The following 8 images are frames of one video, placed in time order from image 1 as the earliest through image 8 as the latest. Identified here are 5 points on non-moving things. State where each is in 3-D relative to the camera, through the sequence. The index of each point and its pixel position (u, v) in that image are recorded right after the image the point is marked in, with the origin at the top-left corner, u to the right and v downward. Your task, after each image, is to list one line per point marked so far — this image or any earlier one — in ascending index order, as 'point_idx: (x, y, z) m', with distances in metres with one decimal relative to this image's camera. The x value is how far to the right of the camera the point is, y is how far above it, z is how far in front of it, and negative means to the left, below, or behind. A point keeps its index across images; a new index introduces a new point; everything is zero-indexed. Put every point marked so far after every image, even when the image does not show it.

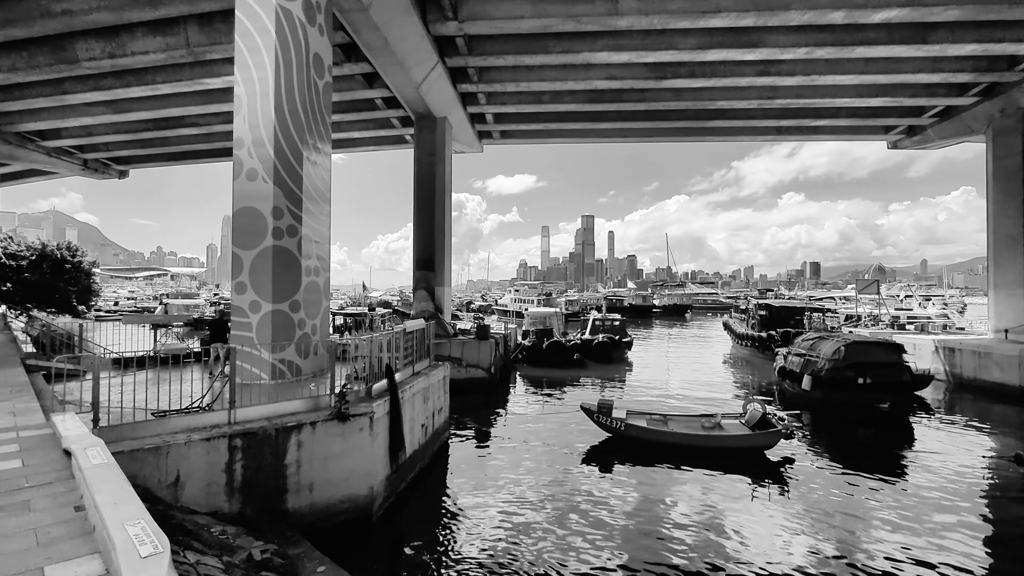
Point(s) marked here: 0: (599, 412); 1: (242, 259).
0: (+2.2, -3.1, +13.3) m
1: (-4.9, +0.5, +9.8) m
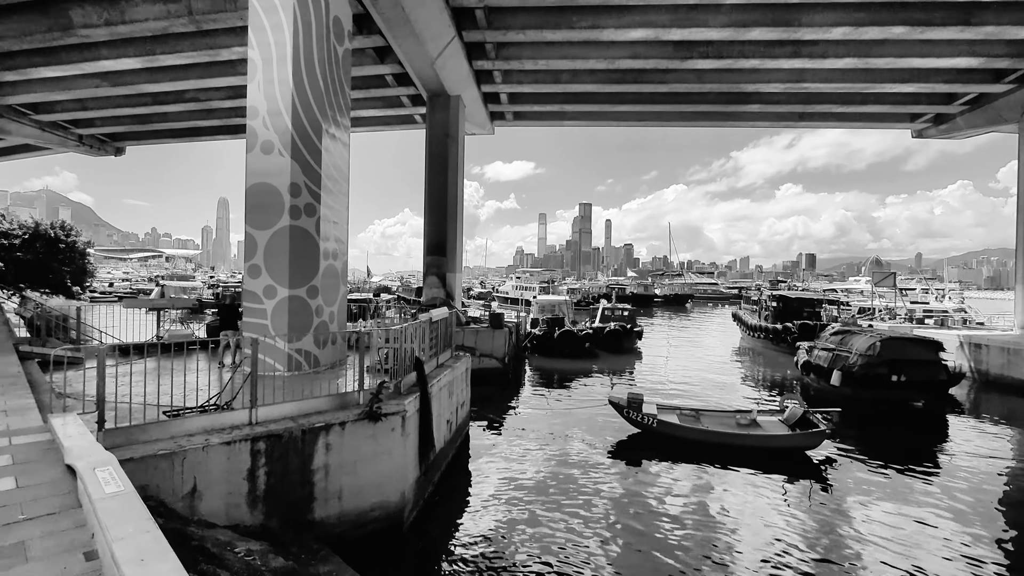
0: (+2.8, -2.8, +12.6) m
1: (-4.3, +0.8, +8.9) m
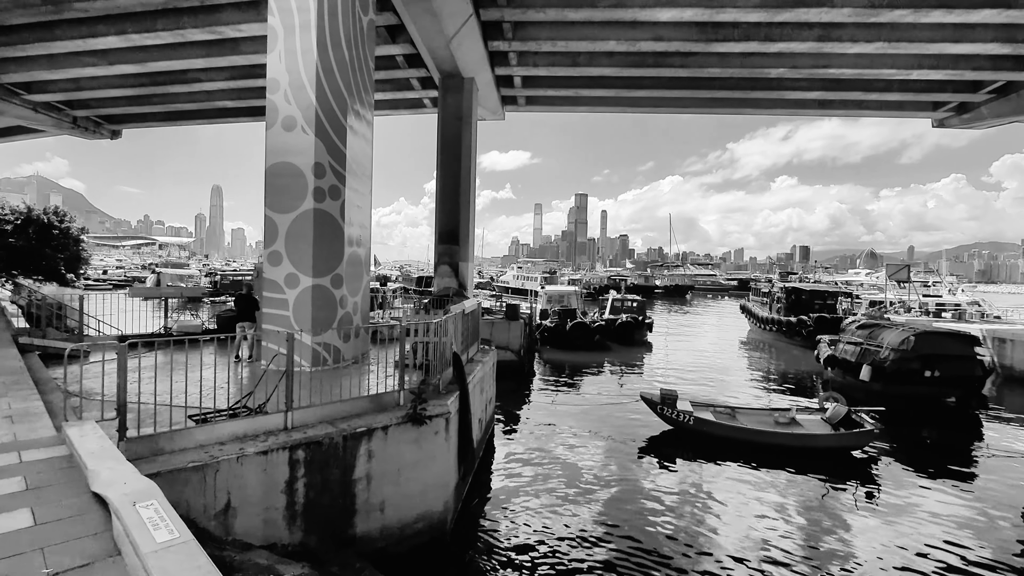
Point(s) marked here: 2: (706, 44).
0: (+3.4, -2.6, +12.0) m
1: (-3.6, +1.0, +8.3) m
2: (+6.7, +8.5, +18.6) m
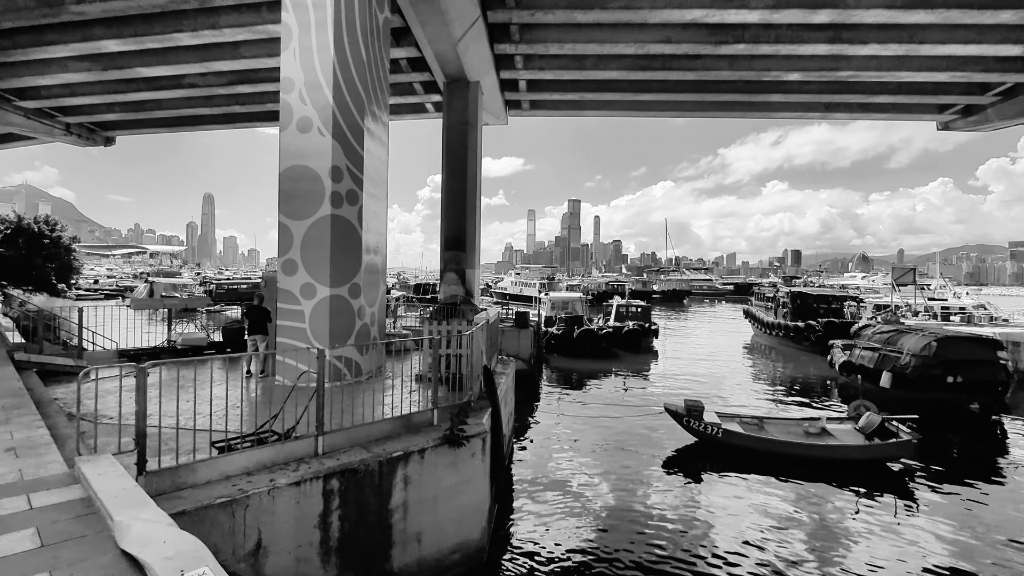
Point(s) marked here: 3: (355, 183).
0: (+3.8, -2.8, +11.6) m
1: (-3.2, +0.8, +7.8) m
2: (+7.0, +8.3, +18.4) m
3: (-2.4, +1.6, +8.1) m
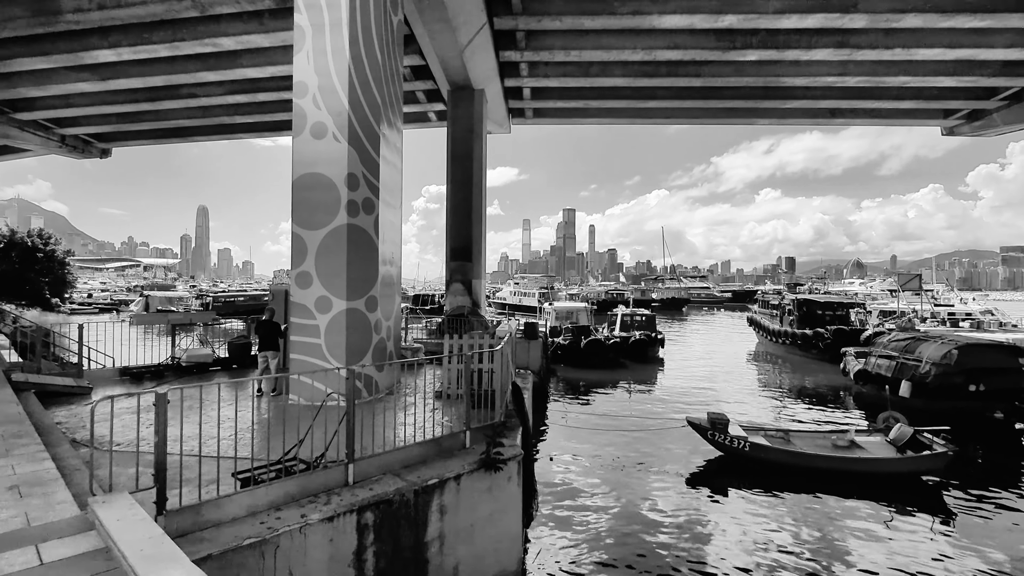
0: (+4.1, -3.0, +11.2) m
1: (-2.8, +0.6, +7.4) m
2: (+7.2, +8.0, +18.2) m
3: (-2.1, +1.4, +7.8) m
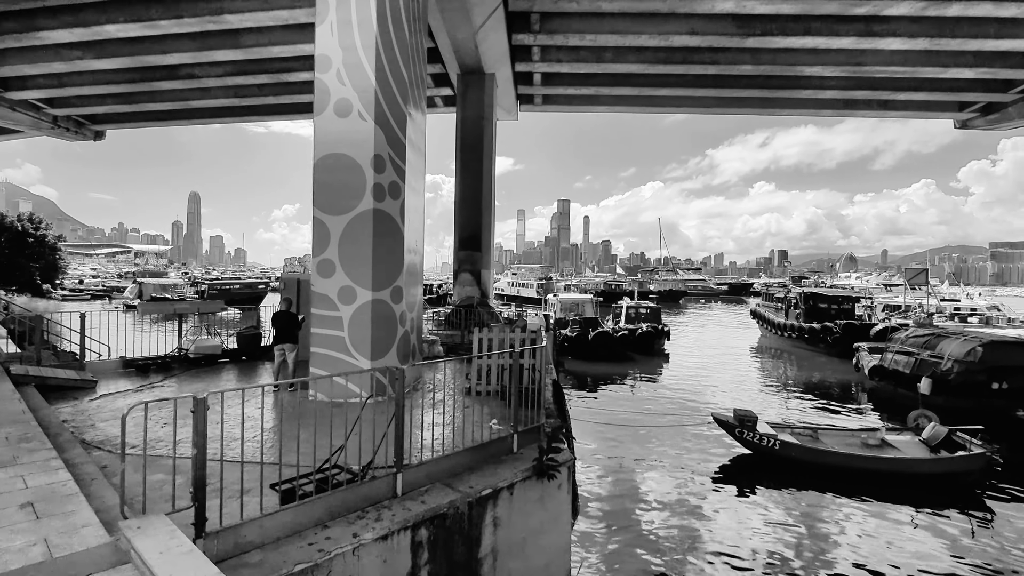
0: (+4.5, -2.8, +10.9) m
1: (-2.4, +0.8, +6.9) m
2: (+7.6, +8.2, +17.7) m
3: (-1.6, +1.5, +7.3) m
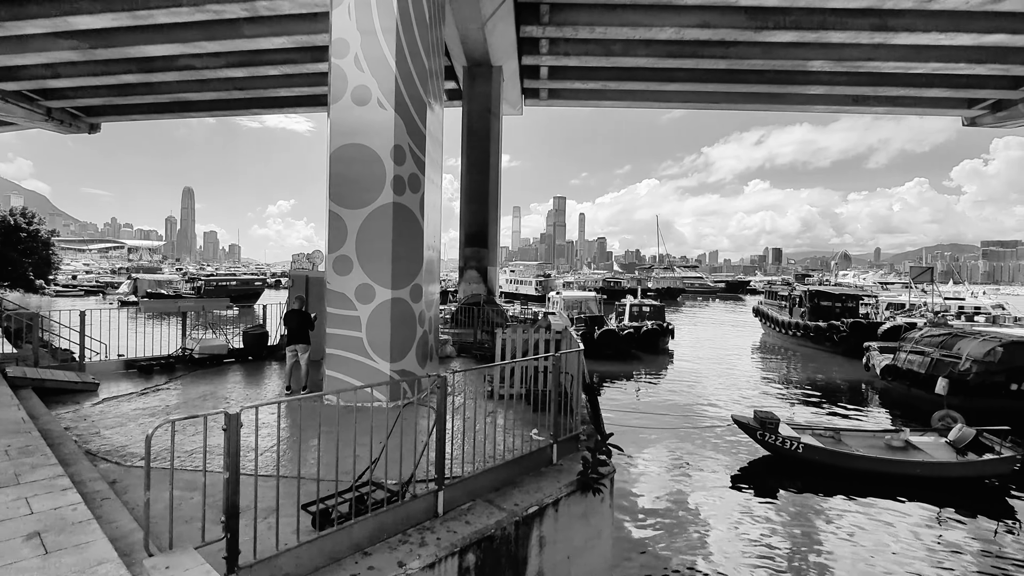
0: (+4.8, -2.8, +10.6) m
1: (-2.0, +0.8, +6.6) m
2: (+7.9, +8.3, +17.4) m
3: (-1.2, +1.6, +6.9) m
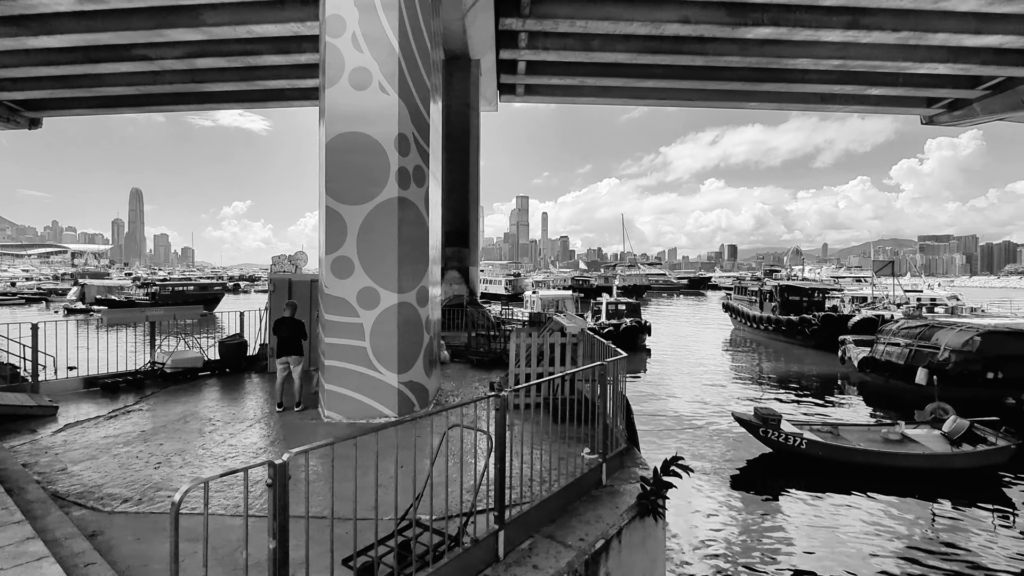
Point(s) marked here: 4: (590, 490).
0: (+4.8, -2.7, +10.4) m
1: (-1.8, +0.8, +5.9) m
2: (+7.2, +8.4, +17.3) m
3: (-1.1, +1.5, +6.3) m
4: (+0.6, -1.5, +4.1) m
